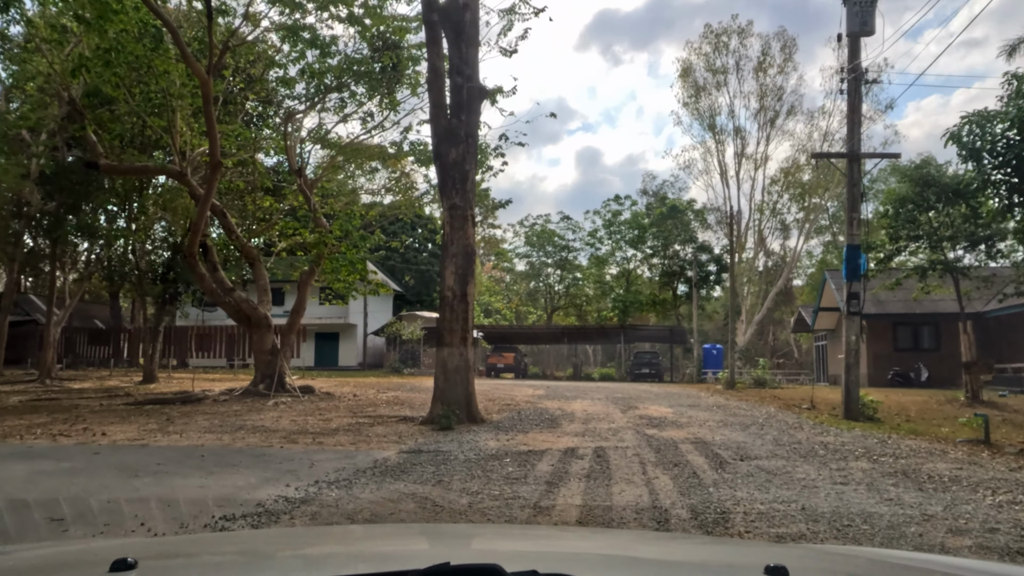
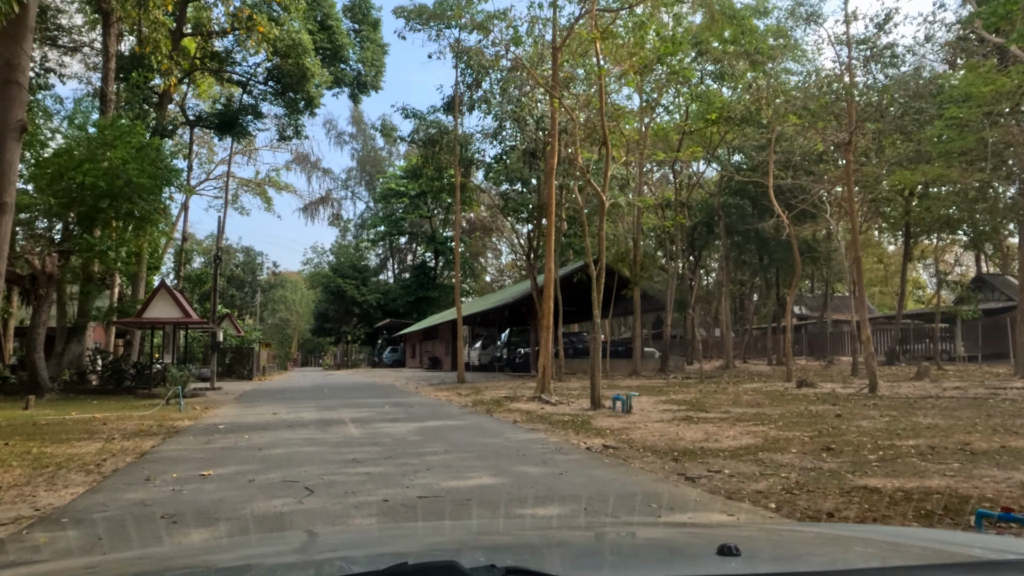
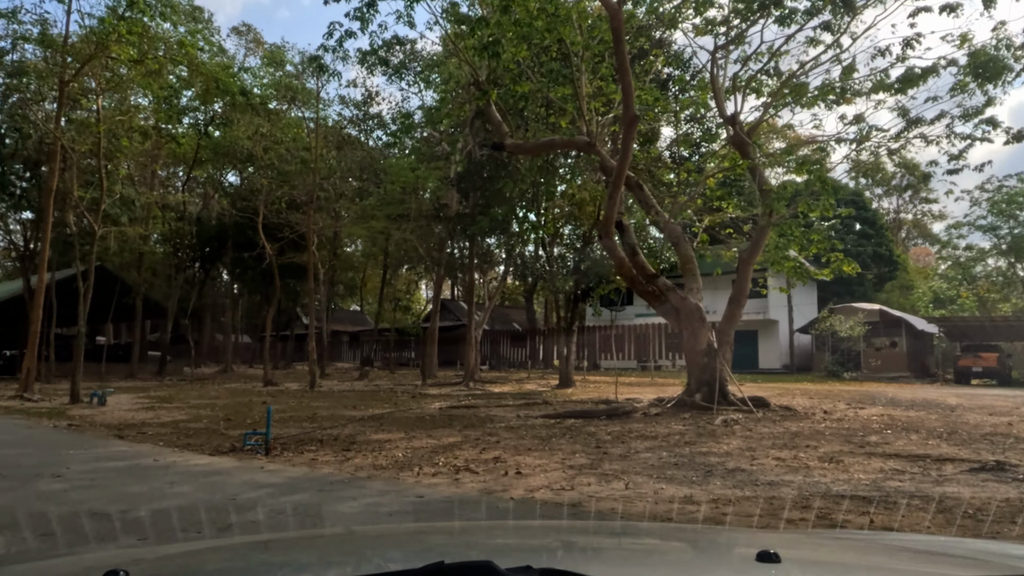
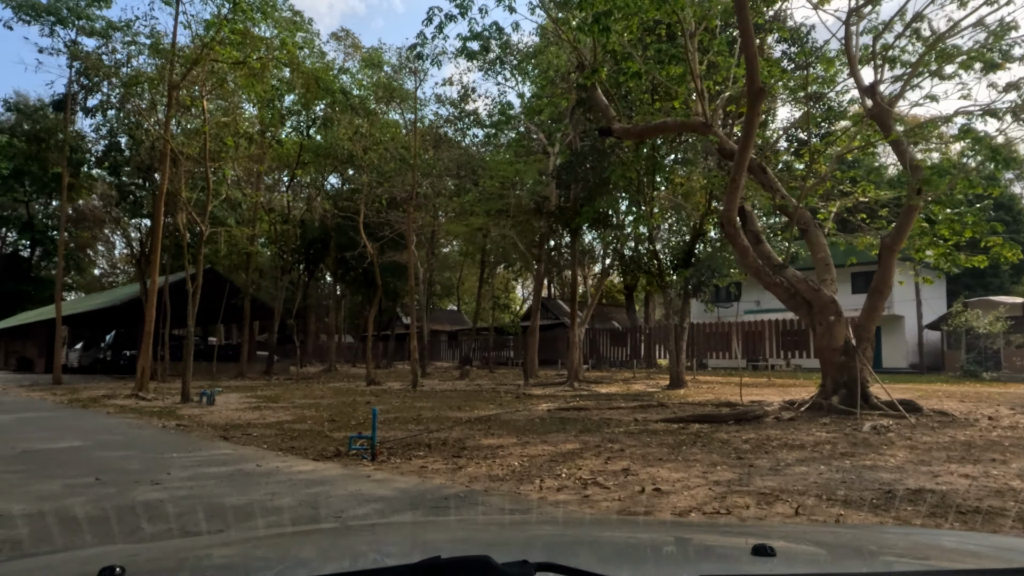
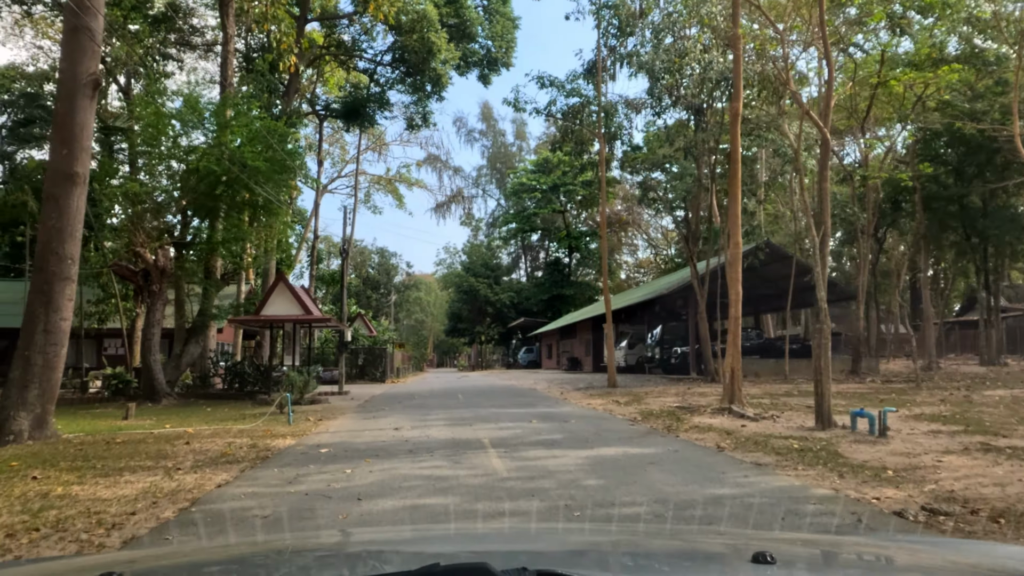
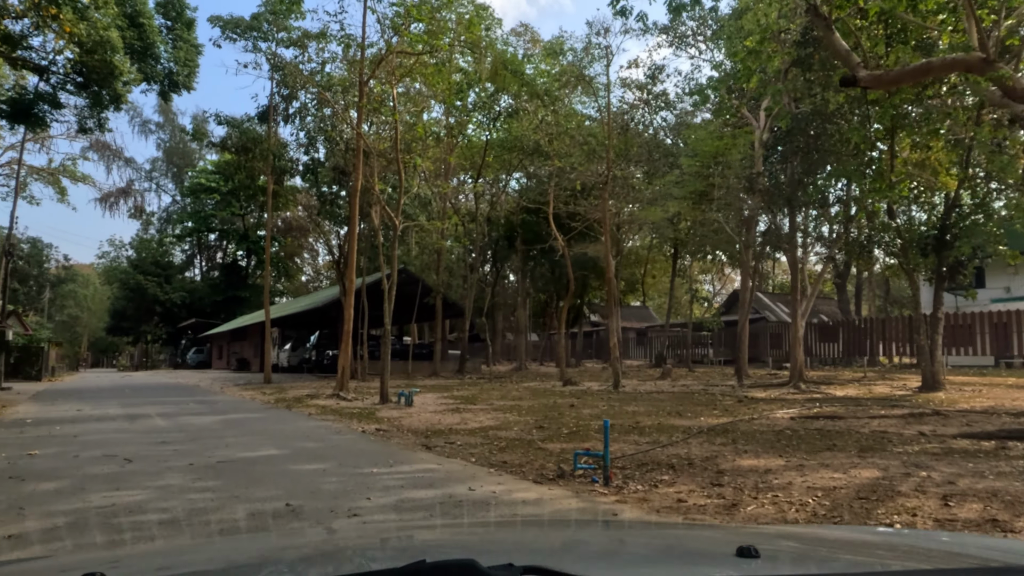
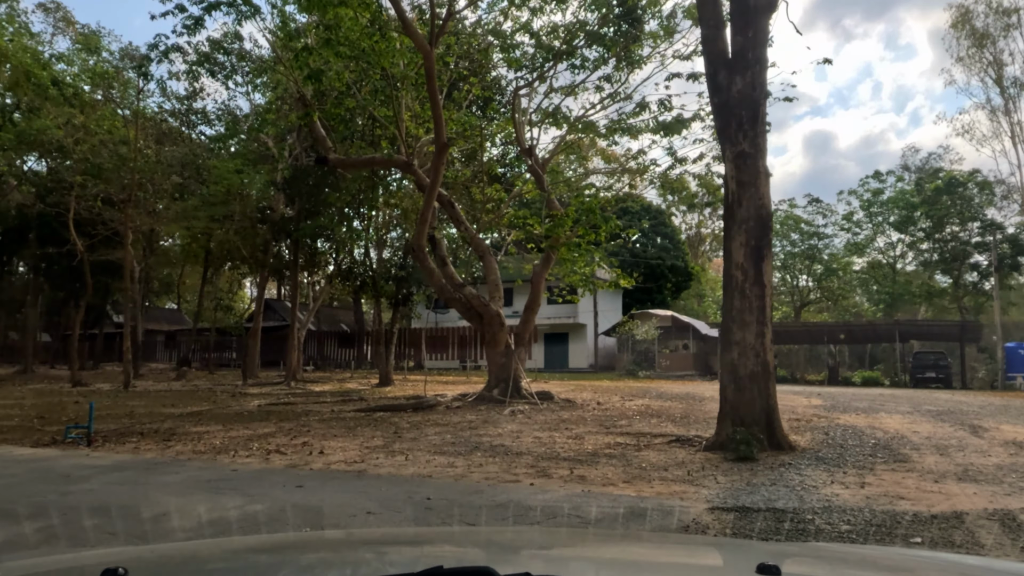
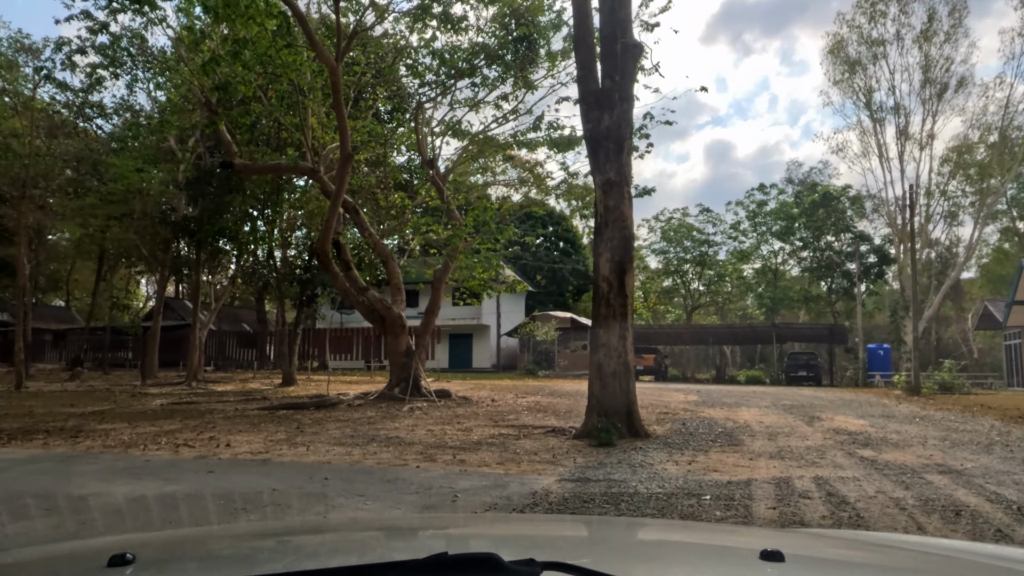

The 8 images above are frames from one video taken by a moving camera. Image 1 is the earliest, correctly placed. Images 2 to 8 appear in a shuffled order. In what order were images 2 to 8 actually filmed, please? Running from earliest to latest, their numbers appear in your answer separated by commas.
8, 7, 3, 4, 6, 2, 5
